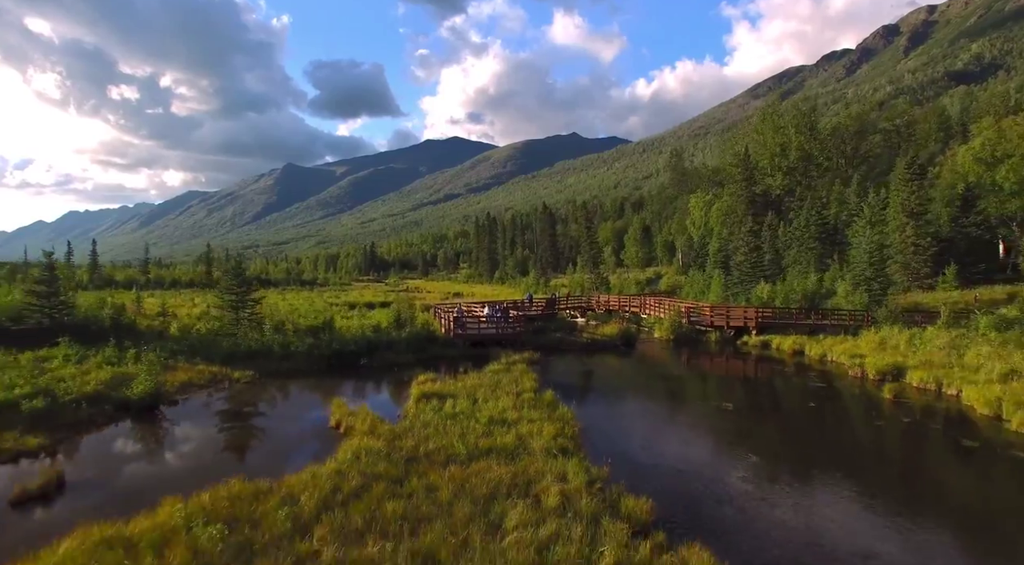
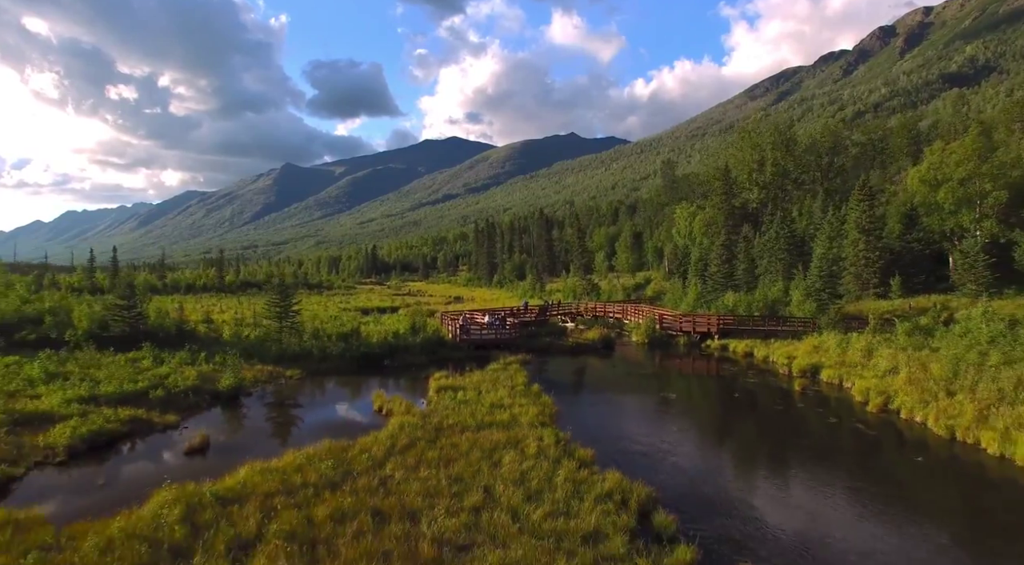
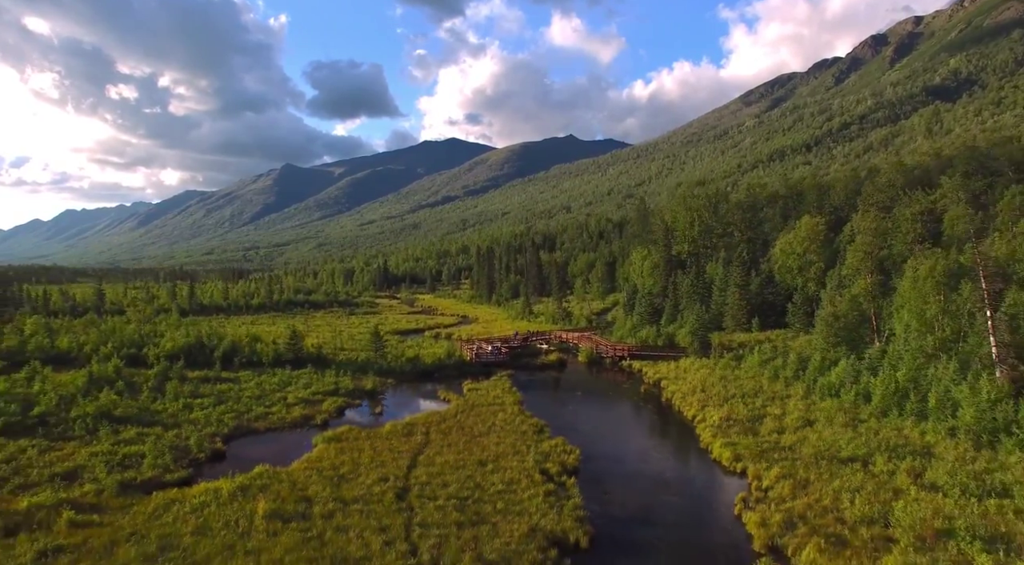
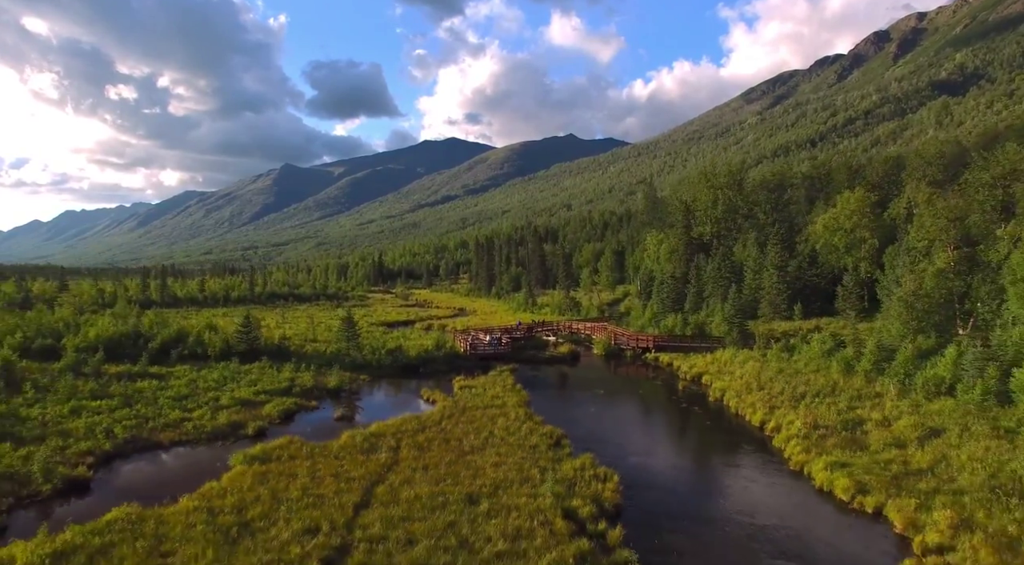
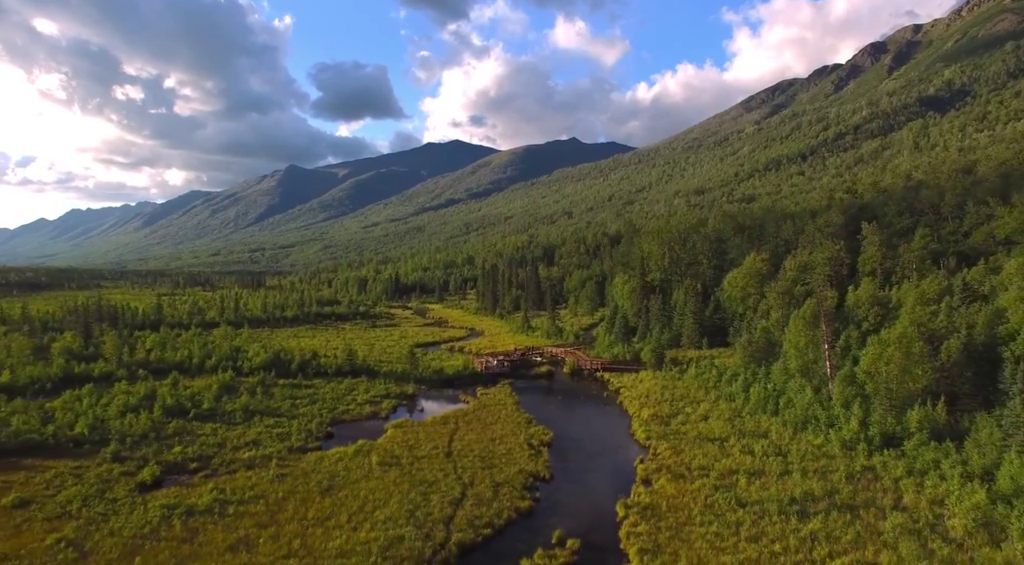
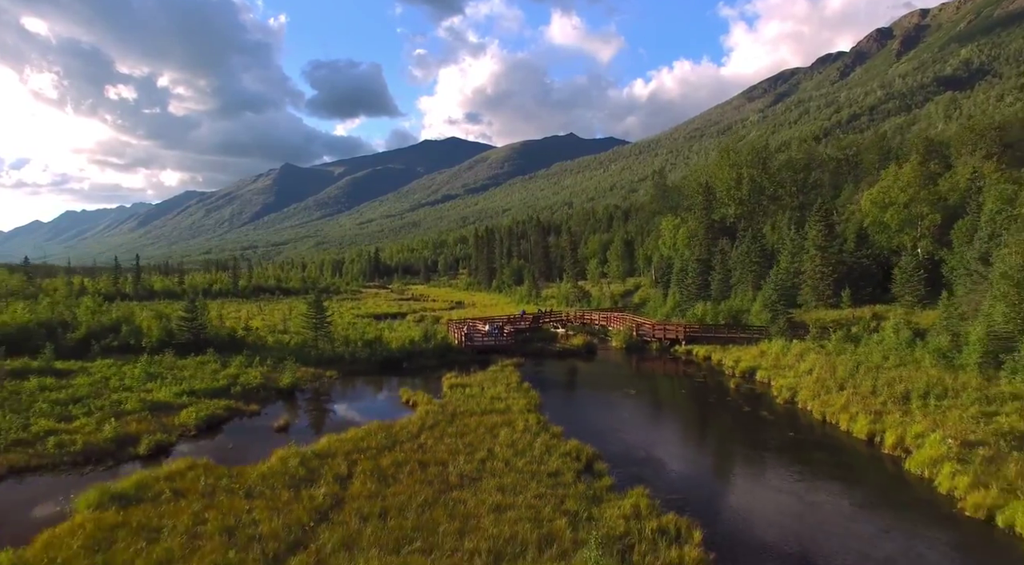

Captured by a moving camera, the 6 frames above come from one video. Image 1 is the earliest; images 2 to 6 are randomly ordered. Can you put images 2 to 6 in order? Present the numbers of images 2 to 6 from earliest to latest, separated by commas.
2, 6, 4, 3, 5
